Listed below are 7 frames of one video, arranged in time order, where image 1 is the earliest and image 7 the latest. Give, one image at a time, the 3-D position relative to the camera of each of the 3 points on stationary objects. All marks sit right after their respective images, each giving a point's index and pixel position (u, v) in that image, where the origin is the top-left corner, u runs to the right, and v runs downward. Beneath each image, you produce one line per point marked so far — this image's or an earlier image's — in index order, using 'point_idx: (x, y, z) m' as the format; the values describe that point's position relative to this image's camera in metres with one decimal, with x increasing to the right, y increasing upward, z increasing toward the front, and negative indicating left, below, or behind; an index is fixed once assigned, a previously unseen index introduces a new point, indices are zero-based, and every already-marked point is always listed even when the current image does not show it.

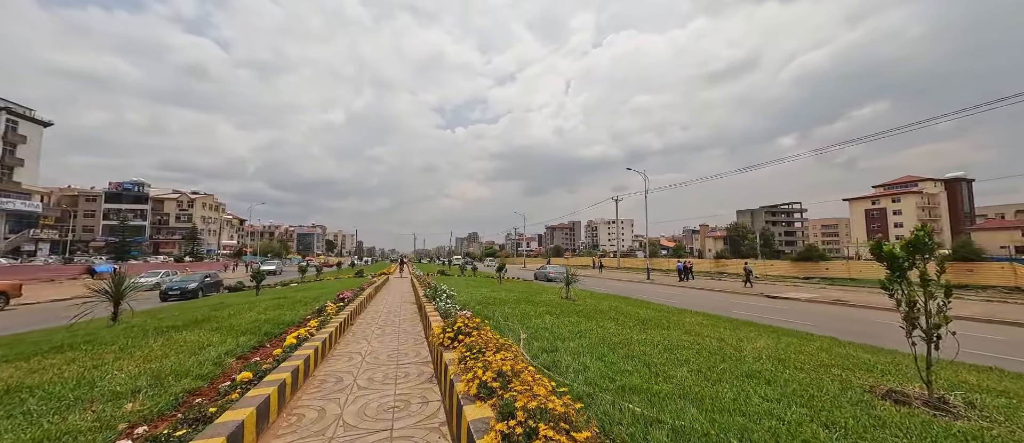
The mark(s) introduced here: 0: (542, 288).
0: (+1.3, -2.9, +14.5) m
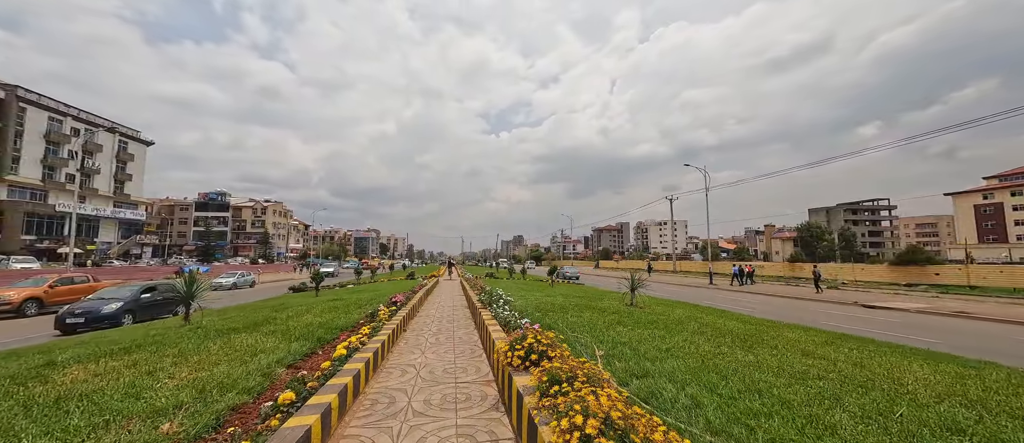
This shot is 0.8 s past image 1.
0: (+3.5, -2.9, +13.3) m
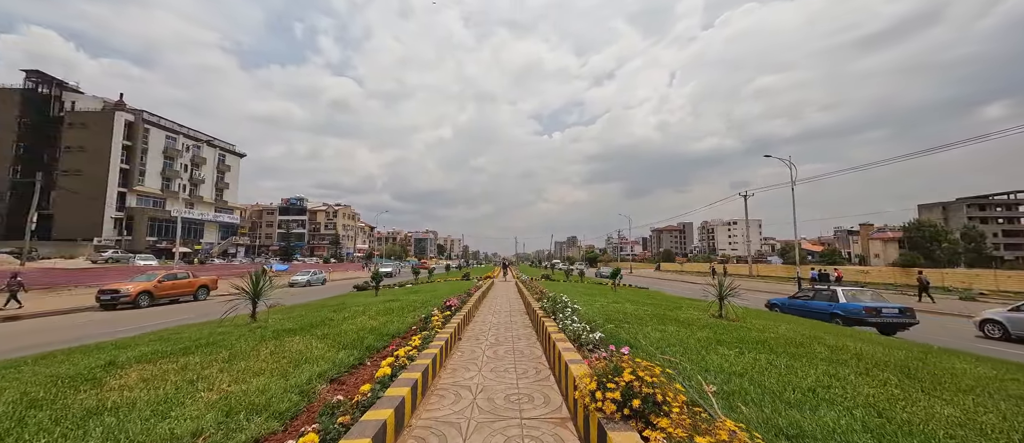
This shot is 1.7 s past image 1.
0: (+5.7, -2.8, +11.6) m
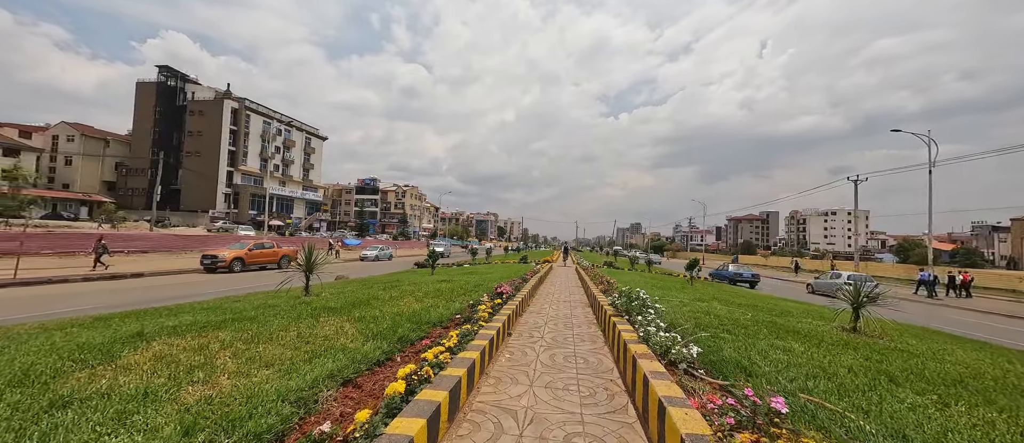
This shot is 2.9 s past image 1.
0: (+7.4, -2.3, +9.3) m
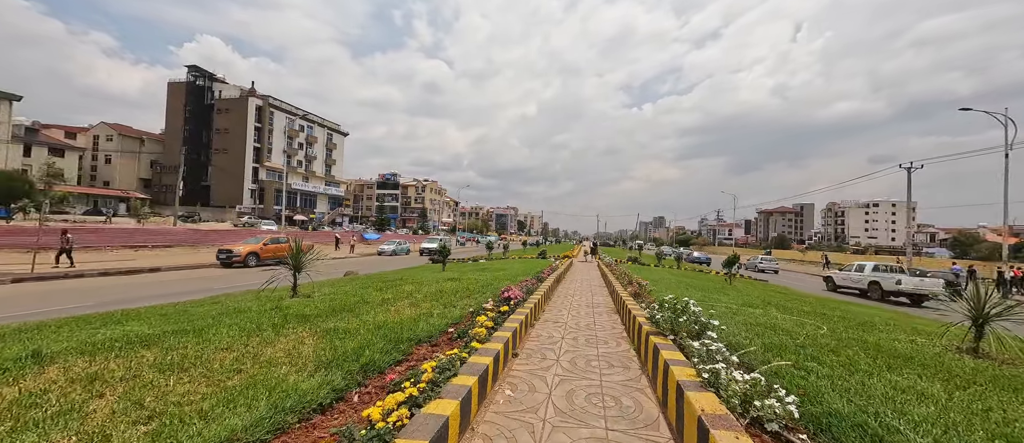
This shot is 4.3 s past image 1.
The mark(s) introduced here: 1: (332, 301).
0: (+7.7, -2.0, +7.6) m
1: (-3.7, -1.6, +7.1) m
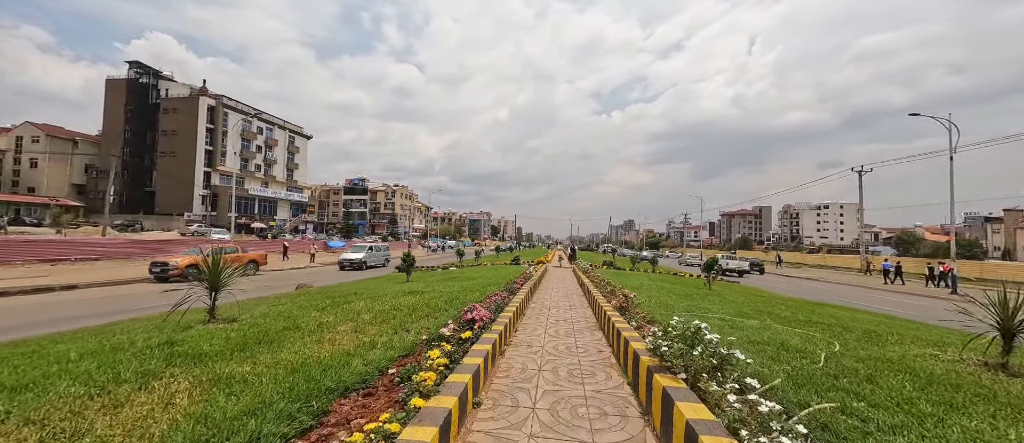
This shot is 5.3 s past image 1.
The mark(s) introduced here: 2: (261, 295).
0: (+7.1, -2.0, +7.1) m
1: (-4.3, -1.8, +5.7) m
2: (-7.5, -2.2, +9.9) m
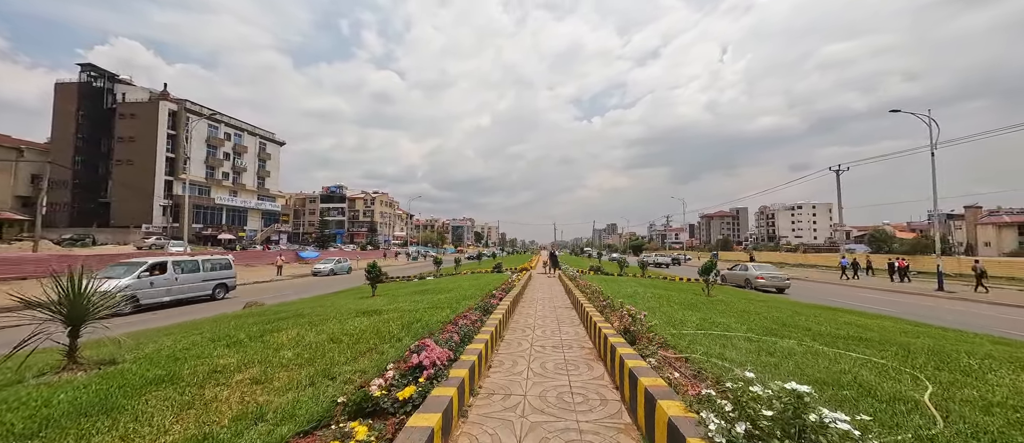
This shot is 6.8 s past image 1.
0: (+6.7, -1.9, +5.9) m
1: (-4.6, -1.8, +4.1) m
2: (-8.1, -2.4, +8.1) m
